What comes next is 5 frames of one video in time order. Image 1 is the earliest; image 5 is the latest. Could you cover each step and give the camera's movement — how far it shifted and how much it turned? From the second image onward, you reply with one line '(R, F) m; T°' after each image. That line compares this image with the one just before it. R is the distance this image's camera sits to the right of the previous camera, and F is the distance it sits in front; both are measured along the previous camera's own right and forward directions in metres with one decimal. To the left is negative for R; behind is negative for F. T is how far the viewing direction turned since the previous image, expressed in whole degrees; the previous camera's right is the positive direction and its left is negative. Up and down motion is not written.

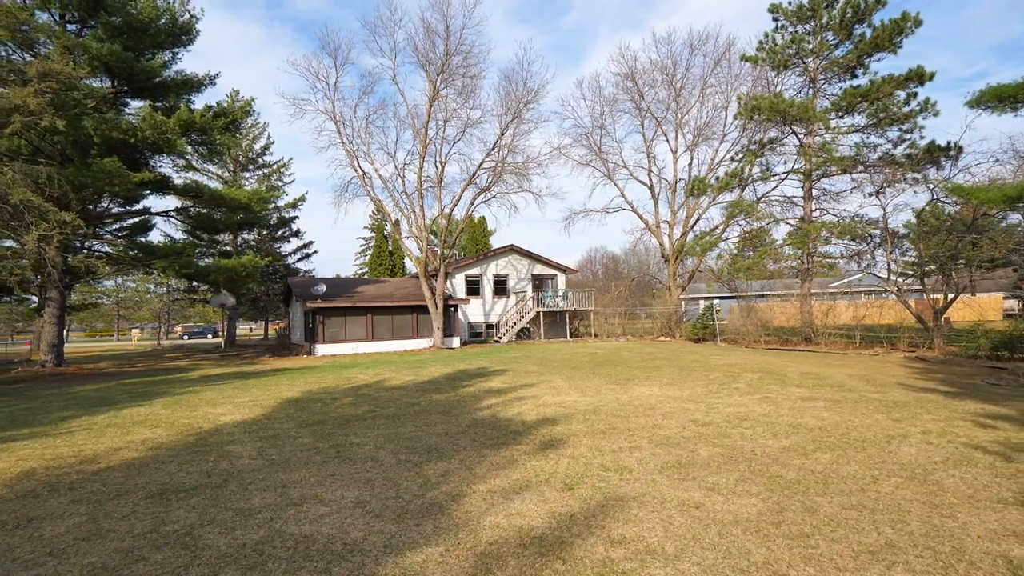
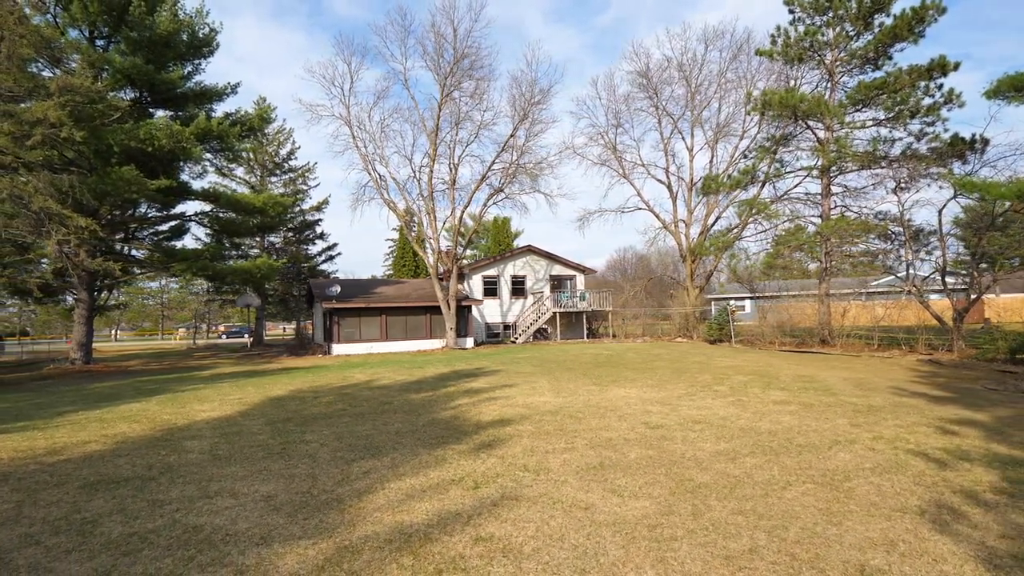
(+1.1, 0.0) m; -4°
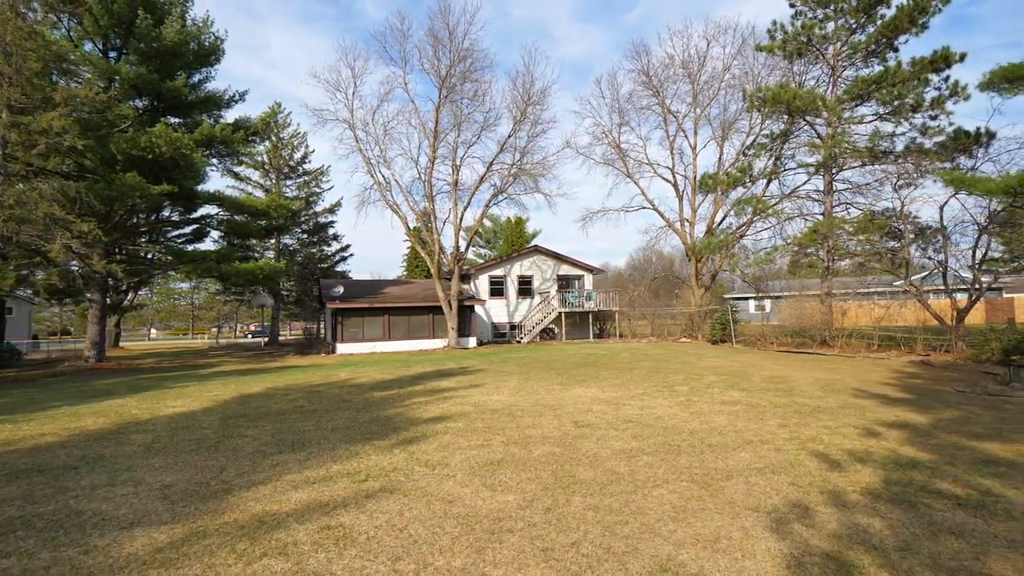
(+1.2, -0.1) m; -3°
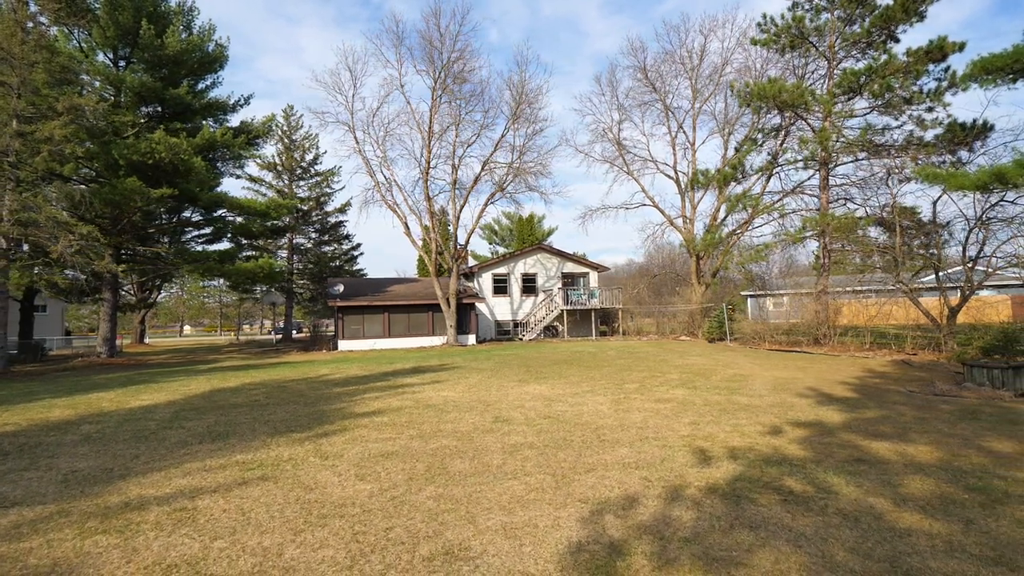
(+1.4, -0.2) m; -3°
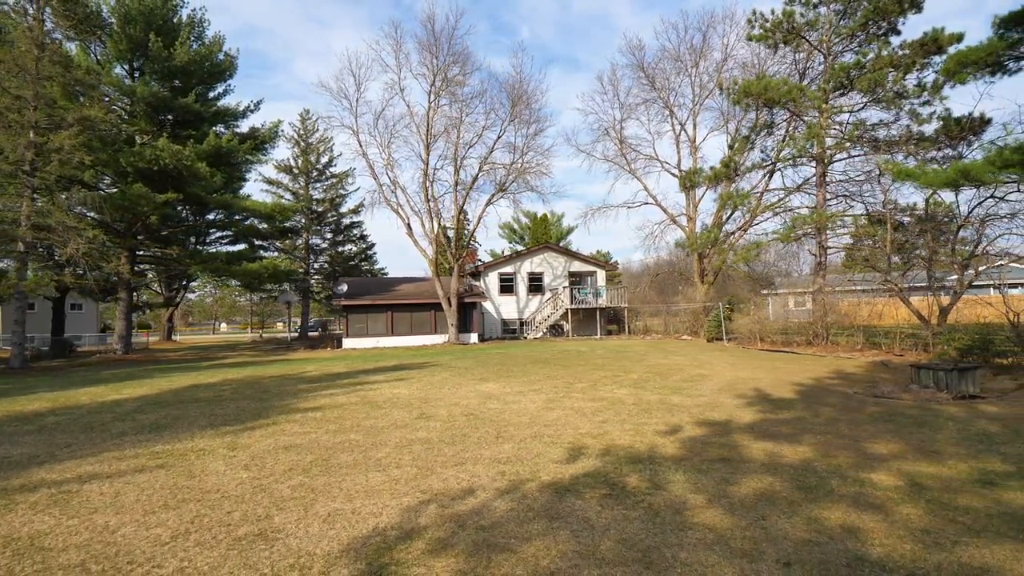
(+1.5, -0.2) m; -3°
